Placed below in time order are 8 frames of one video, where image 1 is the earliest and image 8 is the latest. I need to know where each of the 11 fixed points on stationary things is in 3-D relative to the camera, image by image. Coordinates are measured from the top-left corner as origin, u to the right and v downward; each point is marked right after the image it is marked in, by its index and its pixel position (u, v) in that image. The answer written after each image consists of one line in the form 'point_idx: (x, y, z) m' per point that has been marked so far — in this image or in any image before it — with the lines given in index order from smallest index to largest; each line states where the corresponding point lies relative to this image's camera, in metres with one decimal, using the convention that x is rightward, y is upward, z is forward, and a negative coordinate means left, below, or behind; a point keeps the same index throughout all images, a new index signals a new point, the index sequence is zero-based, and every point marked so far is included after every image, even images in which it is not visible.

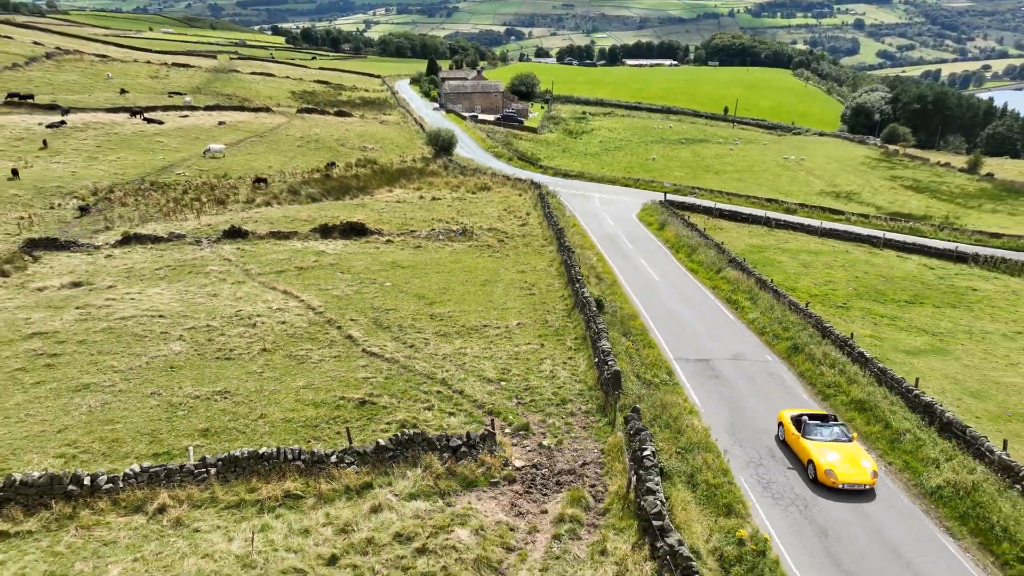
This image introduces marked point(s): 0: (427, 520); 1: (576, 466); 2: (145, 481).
0: (-1.7, -4.7, +14.2) m
1: (+1.5, -4.2, +16.6) m
2: (-7.6, -4.1, +14.4) m
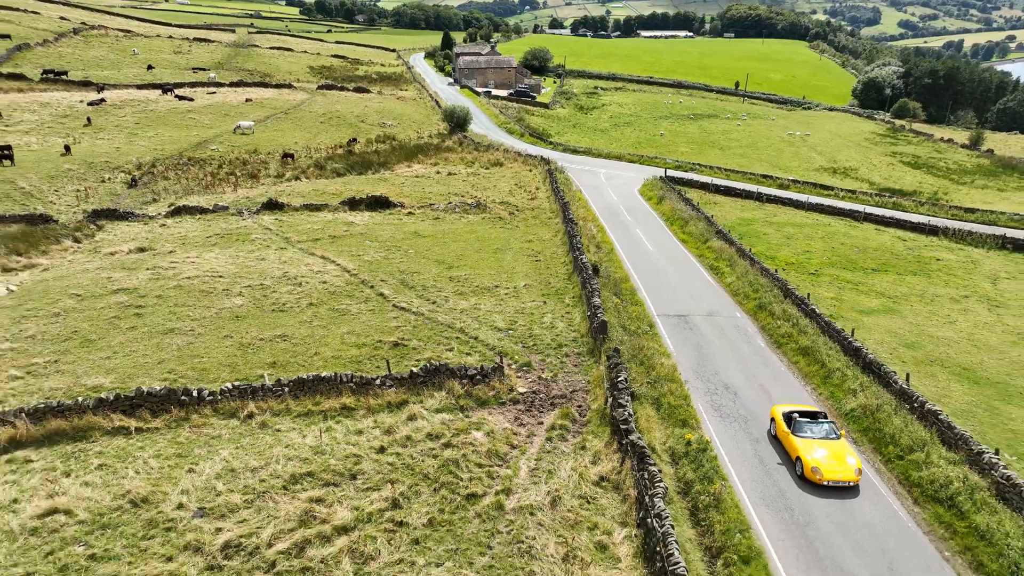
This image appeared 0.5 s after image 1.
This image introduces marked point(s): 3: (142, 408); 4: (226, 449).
0: (-1.7, -3.7, +18.8) m
1: (+1.7, -3.1, +21.1) m
2: (-7.5, -3.0, +19.1) m
3: (-9.8, -3.2, +18.7) m
4: (-7.2, -3.9, +17.7) m
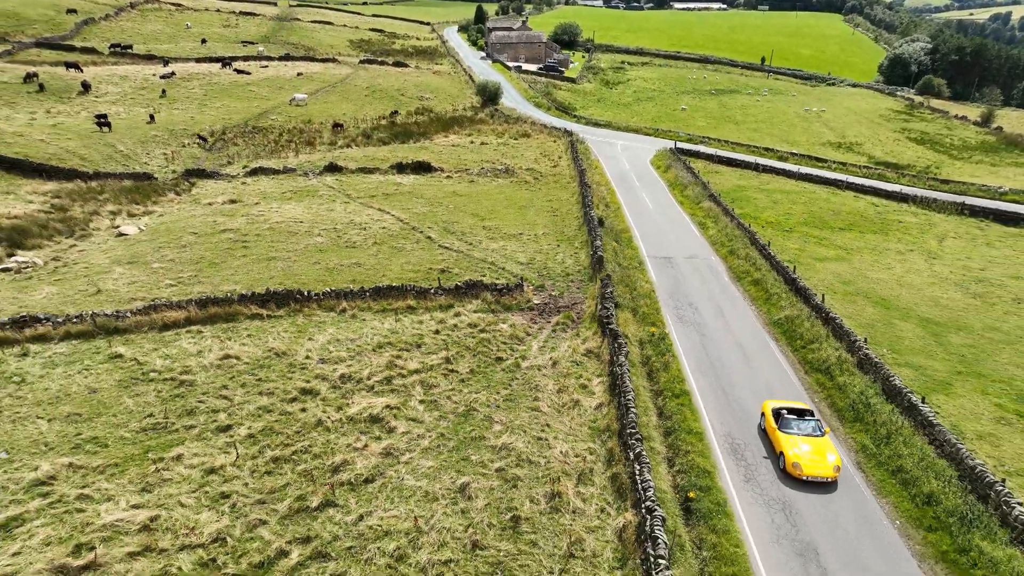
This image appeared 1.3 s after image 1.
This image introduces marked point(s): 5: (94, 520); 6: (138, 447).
0: (-1.1, -1.2, +26.7) m
1: (+2.4, -0.6, +28.8) m
2: (-6.9, -0.4, +27.1) m
3: (-9.2, -0.6, +26.8) m
4: (-6.6, -1.4, +25.7) m
5: (-9.3, -5.1, +15.7) m
6: (-9.9, -4.1, +18.6) m
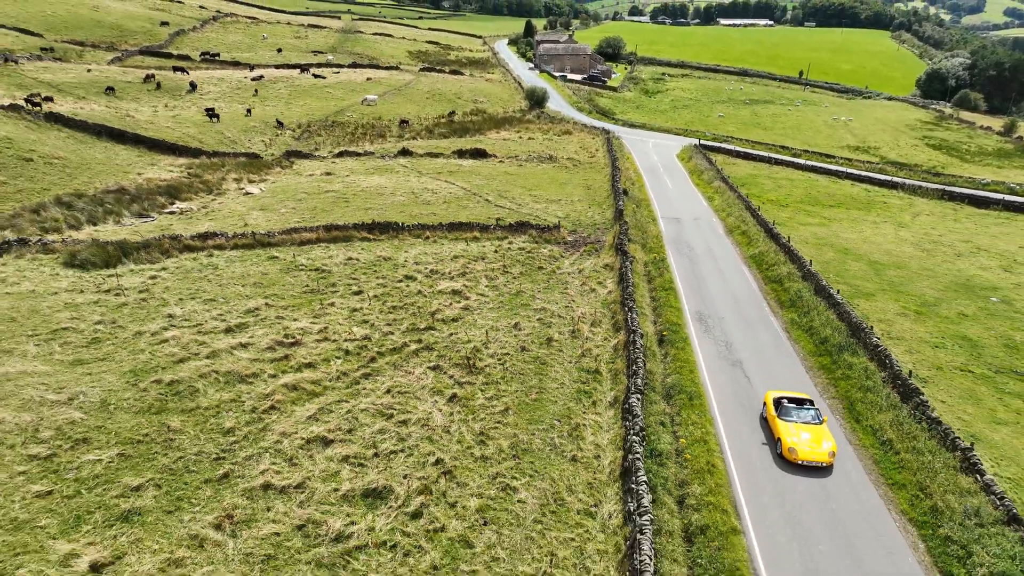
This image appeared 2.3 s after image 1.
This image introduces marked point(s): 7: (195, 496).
0: (+0.9, +2.2, +36.2) m
1: (+4.5, +2.6, +38.1) m
2: (-4.9, +3.1, +37.0) m
3: (-7.2, +3.0, +36.8) m
4: (-4.7, +2.1, +35.5) m
5: (-8.1, -1.3, +25.6) m
6: (-8.5, -0.3, +28.5) m
7: (-7.4, -4.7, +16.5) m
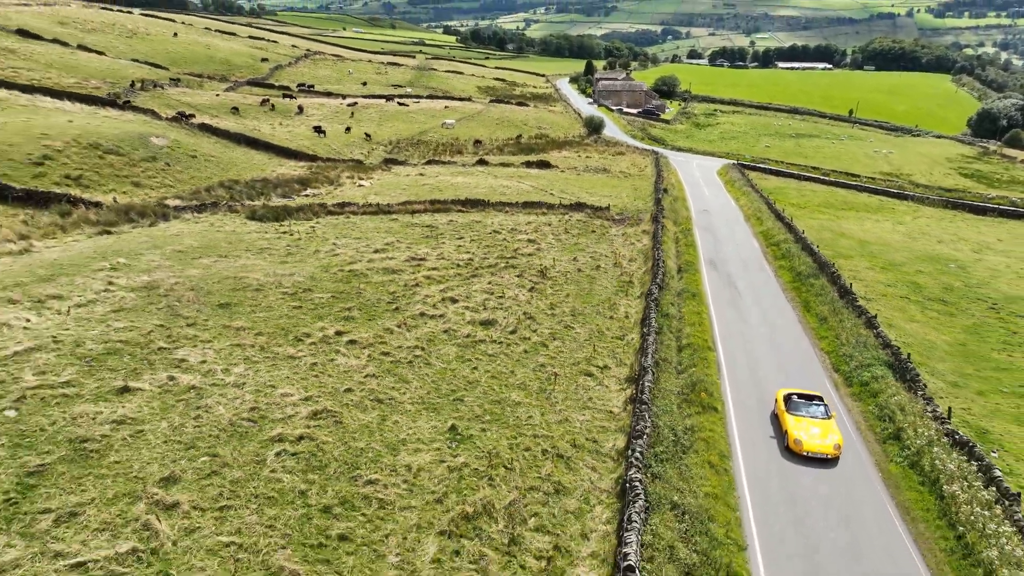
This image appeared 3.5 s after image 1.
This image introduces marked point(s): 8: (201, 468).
0: (+4.9, +4.6, +46.9) m
1: (+8.6, +4.8, +48.6) m
2: (-0.8, +5.6, +48.2) m
3: (-3.1, +5.6, +48.2) m
4: (-0.7, +4.8, +46.7) m
5: (-5.0, +2.0, +36.9) m
6: (-5.1, +2.8, +39.9) m
7: (-5.1, -1.0, +27.5) m
8: (-7.3, -4.1, +16.7) m
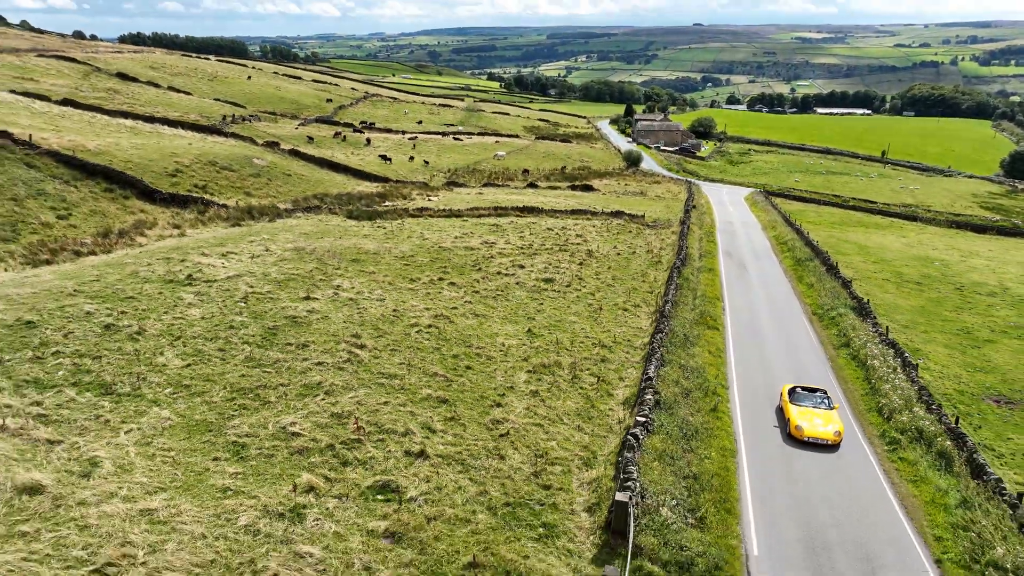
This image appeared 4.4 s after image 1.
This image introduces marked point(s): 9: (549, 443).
0: (+8.9, +5.1, +55.7) m
1: (+12.6, +5.2, +57.2) m
2: (+3.3, +6.1, +57.3) m
3: (+1.0, +6.2, +57.4) m
4: (+3.2, +5.4, +55.8) m
5: (-1.6, +3.3, +46.1) m
6: (-1.5, +3.9, +49.1) m
7: (-2.3, +0.9, +36.6) m
8: (-5.0, -1.6, +25.7) m
9: (+1.0, -4.0, +18.4) m
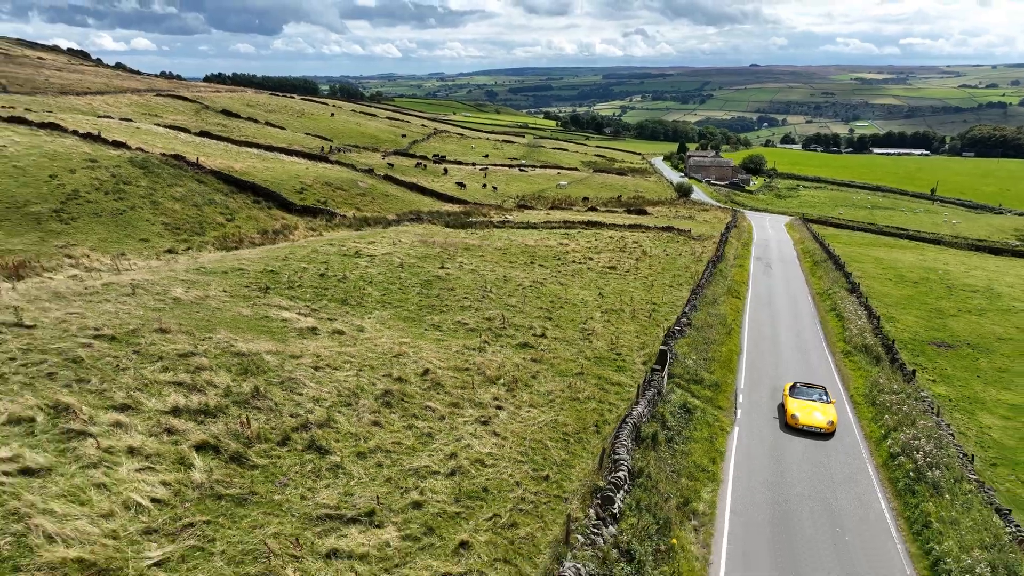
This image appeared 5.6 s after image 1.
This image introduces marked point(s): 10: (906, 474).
0: (+15.2, +4.8, +66.4) m
1: (+19.0, +4.8, +67.6) m
2: (+9.7, +5.9, +68.5) m
3: (+7.5, +6.0, +68.8) m
4: (+9.6, +5.3, +66.9) m
5: (+4.0, +3.8, +57.5) m
6: (+4.3, +4.3, +60.5) m
7: (+2.6, +1.9, +48.0) m
8: (-1.0, +0.1, +37.2) m
9: (+4.5, -2.1, +29.4) m
10: (+10.1, -4.7, +18.0) m
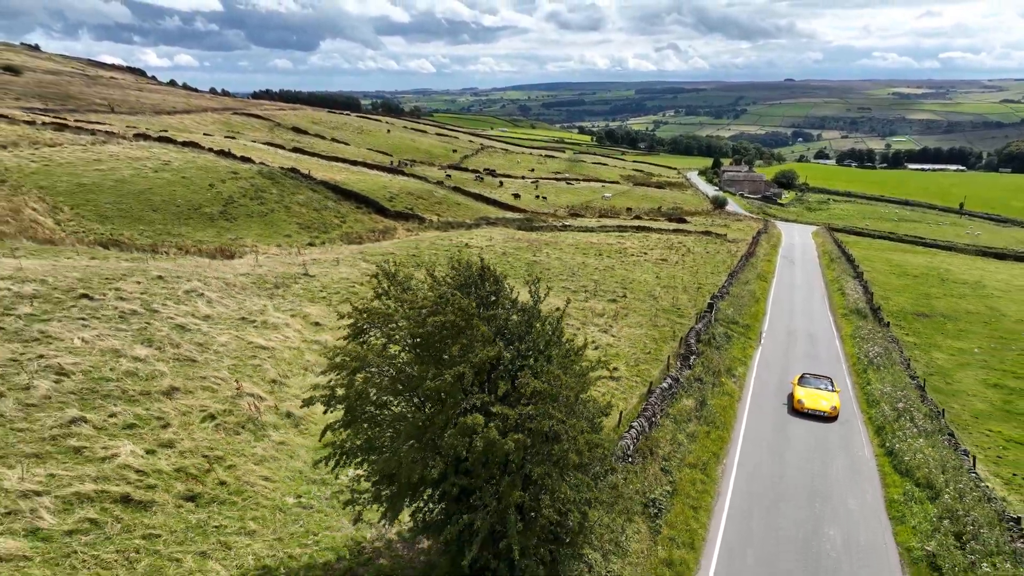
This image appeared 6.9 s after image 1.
0: (+22.0, +5.4, +77.8) m
1: (+25.9, +5.2, +78.8) m
2: (+16.7, +6.5, +80.1) m
3: (+14.4, +6.6, +80.5) m
4: (+16.4, +5.8, +78.5) m
5: (+10.5, +4.6, +69.3) m
6: (+10.9, +5.0, +72.4) m
7: (+8.6, +2.9, +59.8) m
8: (+4.6, +1.3, +49.2) m
9: (+9.6, -0.7, +41.1) m
10: (+14.7, -3.2, +29.4) m
